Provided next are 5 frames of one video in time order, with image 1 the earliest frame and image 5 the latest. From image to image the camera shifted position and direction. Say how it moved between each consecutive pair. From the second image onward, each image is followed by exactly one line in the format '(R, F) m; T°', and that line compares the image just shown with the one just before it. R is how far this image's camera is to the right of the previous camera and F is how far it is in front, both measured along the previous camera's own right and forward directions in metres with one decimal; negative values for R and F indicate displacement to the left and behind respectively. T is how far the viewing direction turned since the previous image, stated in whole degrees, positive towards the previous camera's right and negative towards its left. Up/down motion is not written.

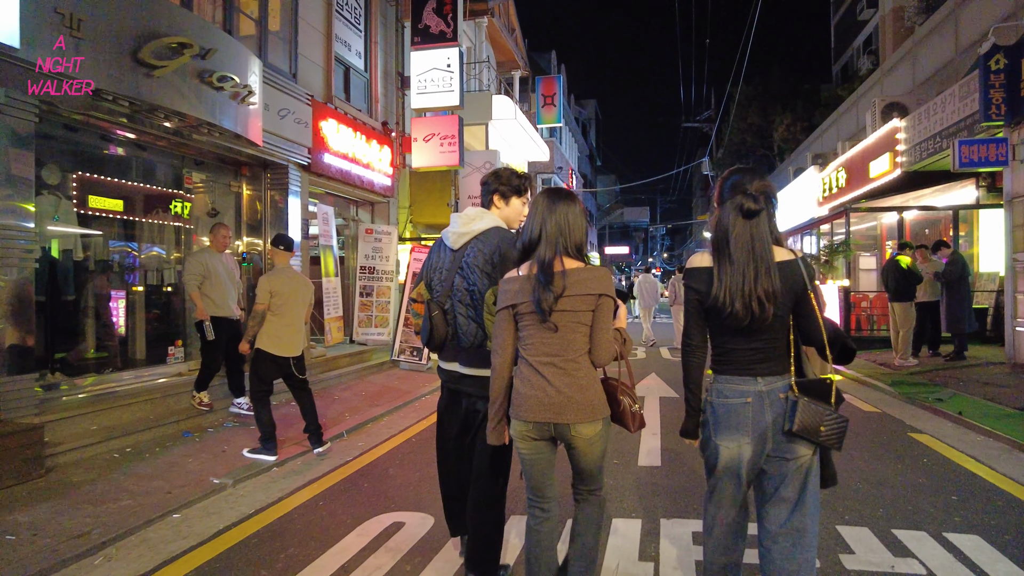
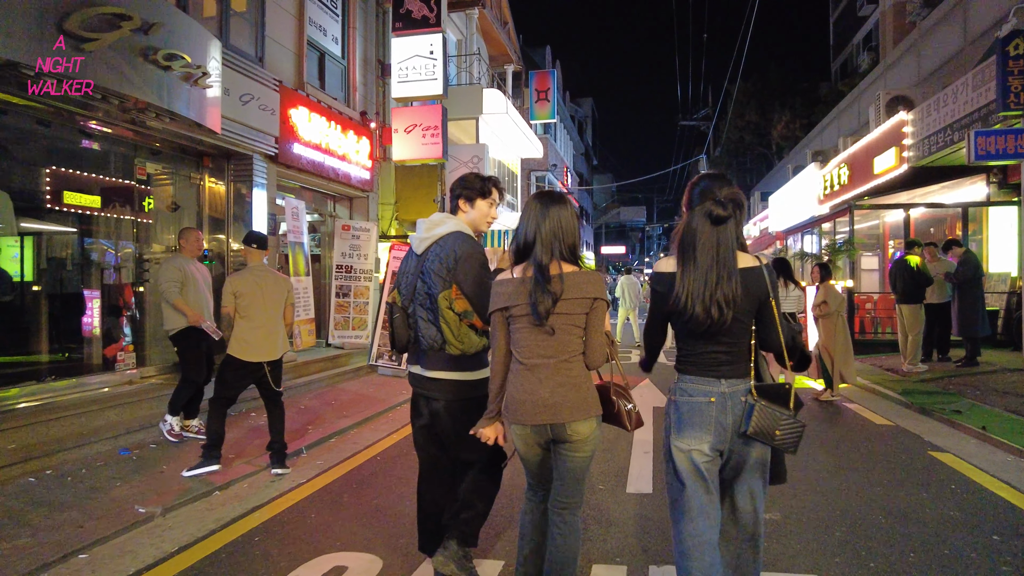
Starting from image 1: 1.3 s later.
(+0.2, +0.6) m; 0°
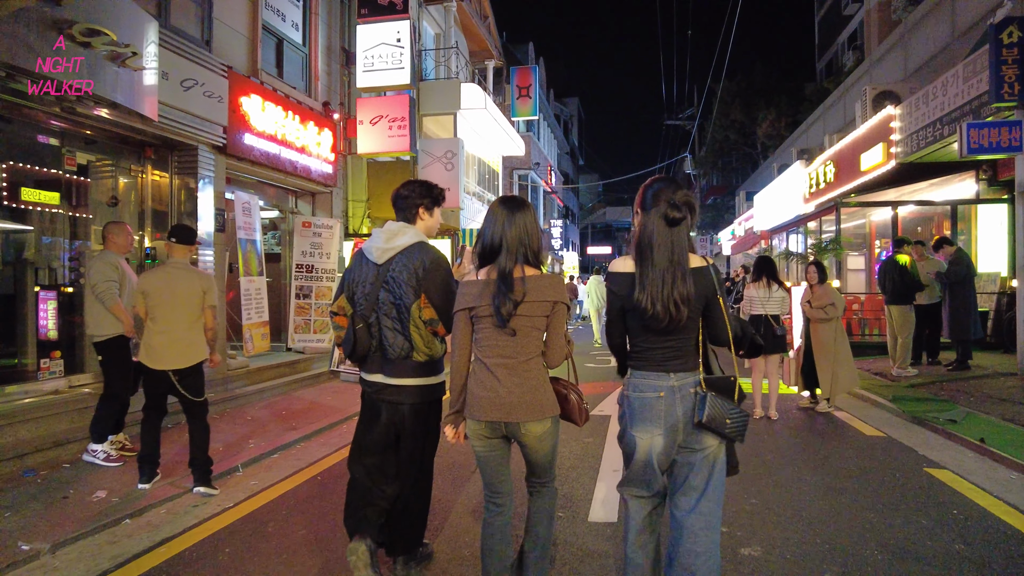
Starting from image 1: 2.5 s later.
(+0.3, +0.6) m; +1°
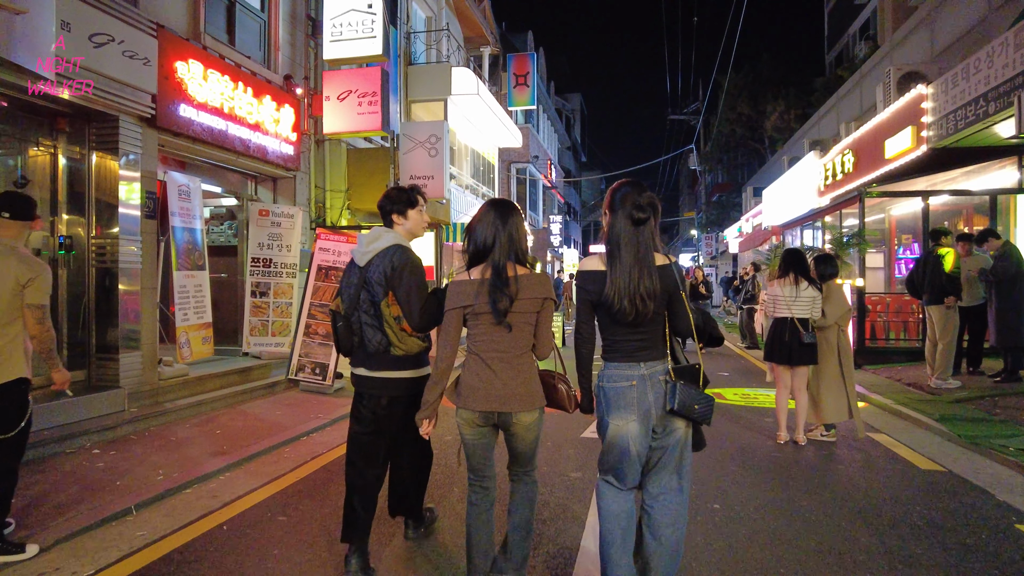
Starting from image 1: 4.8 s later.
(+0.3, +1.2) m; 0°
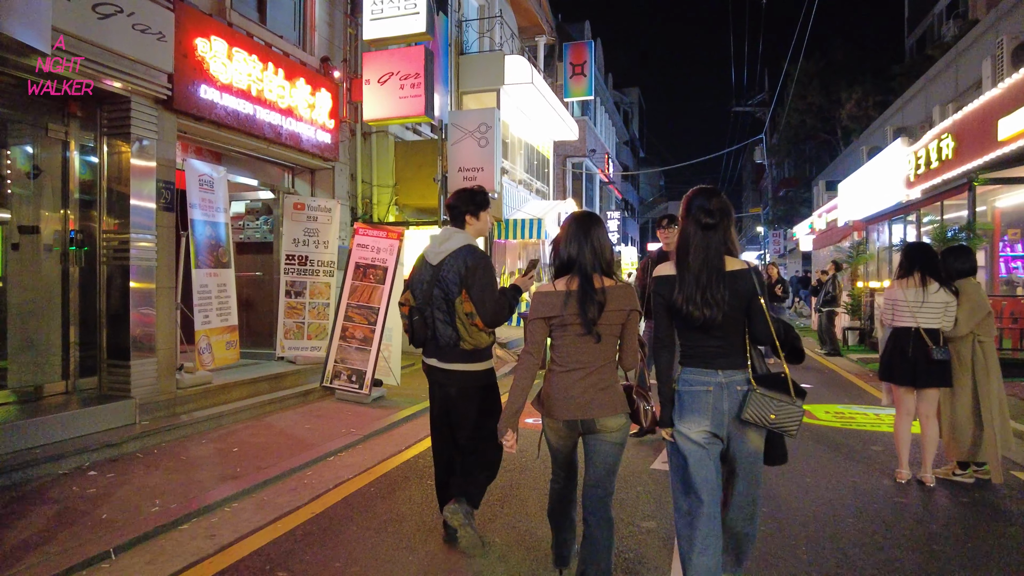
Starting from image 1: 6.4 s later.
(0.0, +0.9) m; -5°
